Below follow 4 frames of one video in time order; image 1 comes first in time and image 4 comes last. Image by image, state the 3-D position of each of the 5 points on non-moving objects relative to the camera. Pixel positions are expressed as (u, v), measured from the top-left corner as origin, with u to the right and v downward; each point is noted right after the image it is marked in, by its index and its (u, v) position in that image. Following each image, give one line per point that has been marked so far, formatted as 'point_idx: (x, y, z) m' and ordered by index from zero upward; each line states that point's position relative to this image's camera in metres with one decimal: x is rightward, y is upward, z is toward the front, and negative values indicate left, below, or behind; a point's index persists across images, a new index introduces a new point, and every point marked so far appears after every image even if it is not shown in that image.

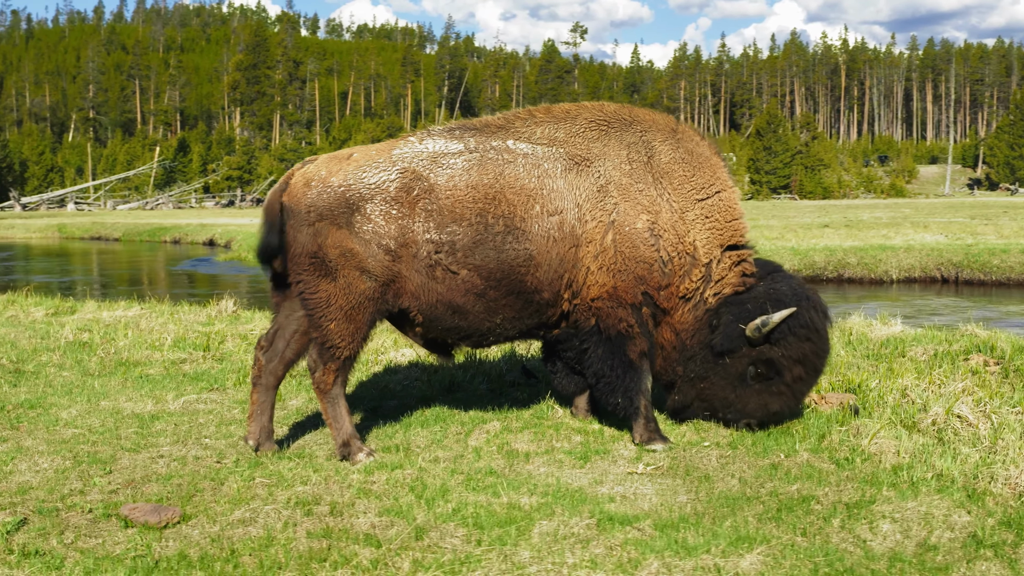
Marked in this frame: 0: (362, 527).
0: (-0.5, -0.8, +4.3) m
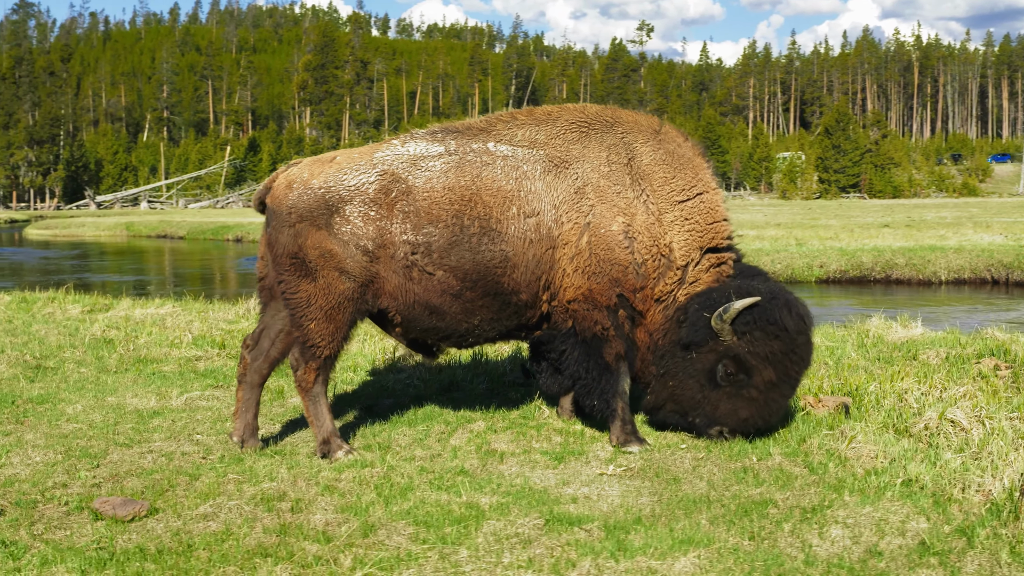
0: (-0.7, -0.8, +4.4) m
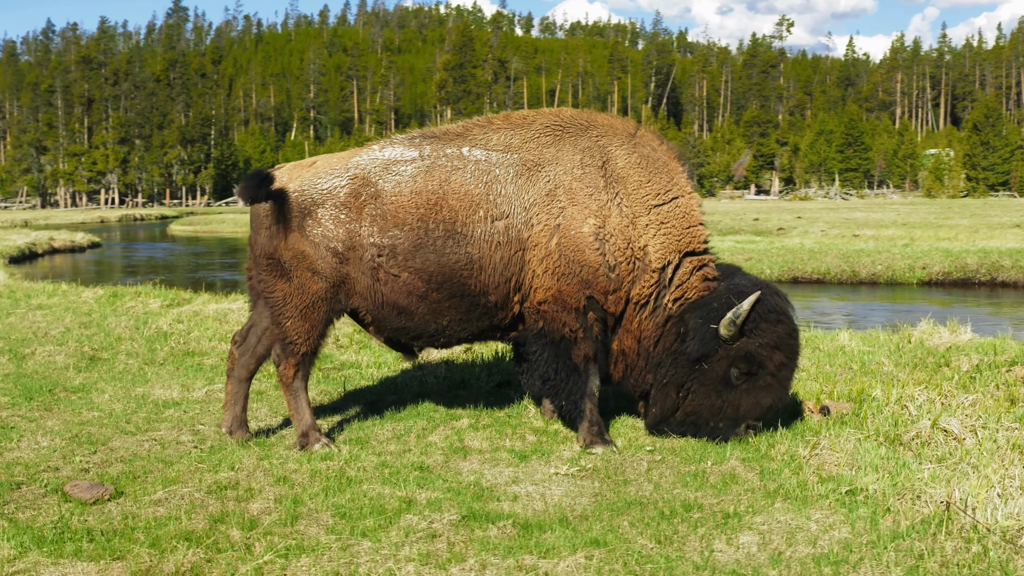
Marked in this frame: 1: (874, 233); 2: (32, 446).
0: (-0.9, -0.8, +4.6) m
1: (+5.4, +0.8, +19.3) m
2: (-2.2, -0.7, +5.9) m
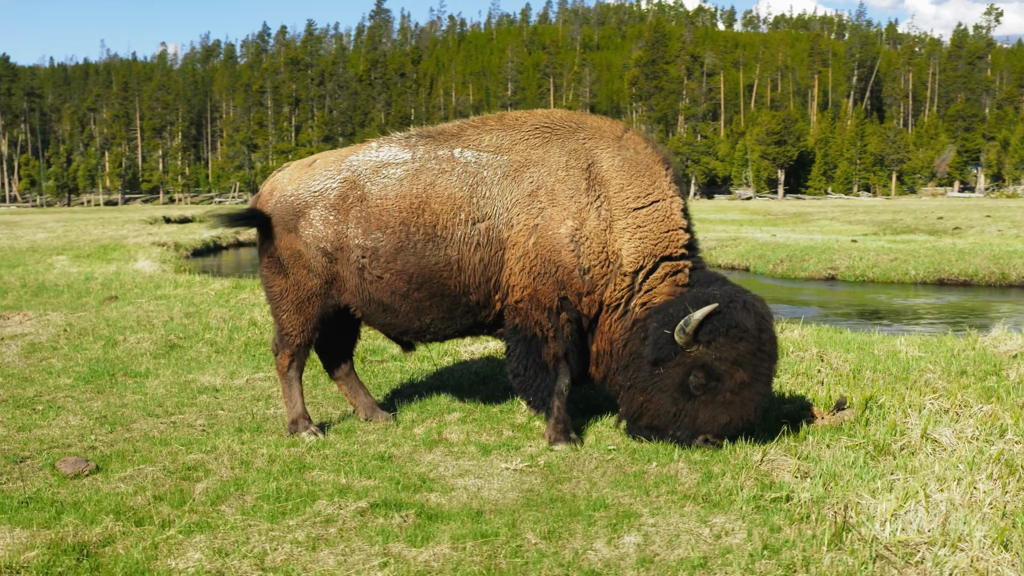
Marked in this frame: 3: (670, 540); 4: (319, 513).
0: (-1.2, -0.8, +5.0) m
1: (+7.6, +0.8, +18.3) m
2: (-2.2, -0.7, +6.4) m
3: (+0.5, -0.8, +4.3) m
4: (-0.7, -0.8, +4.6) m
